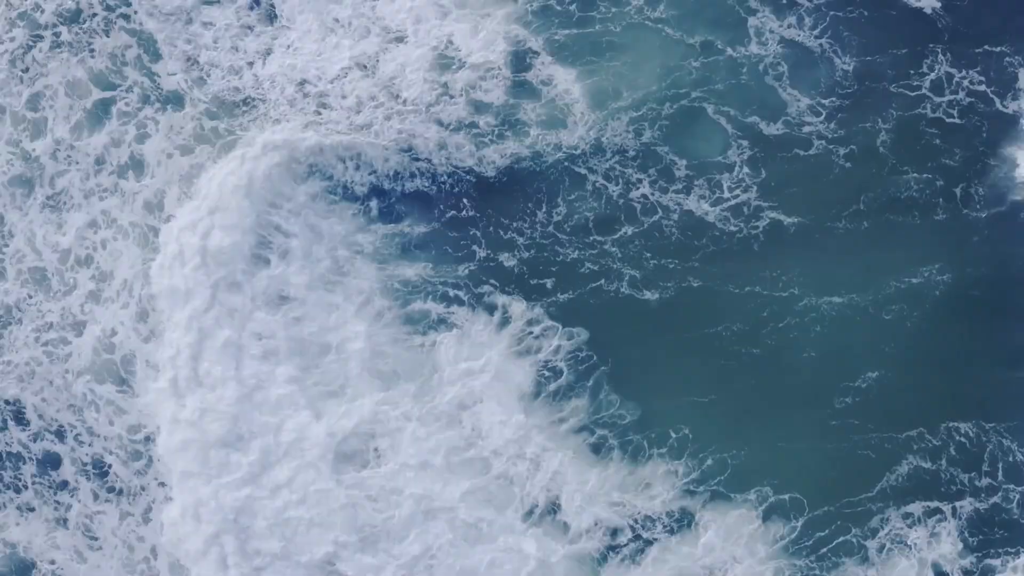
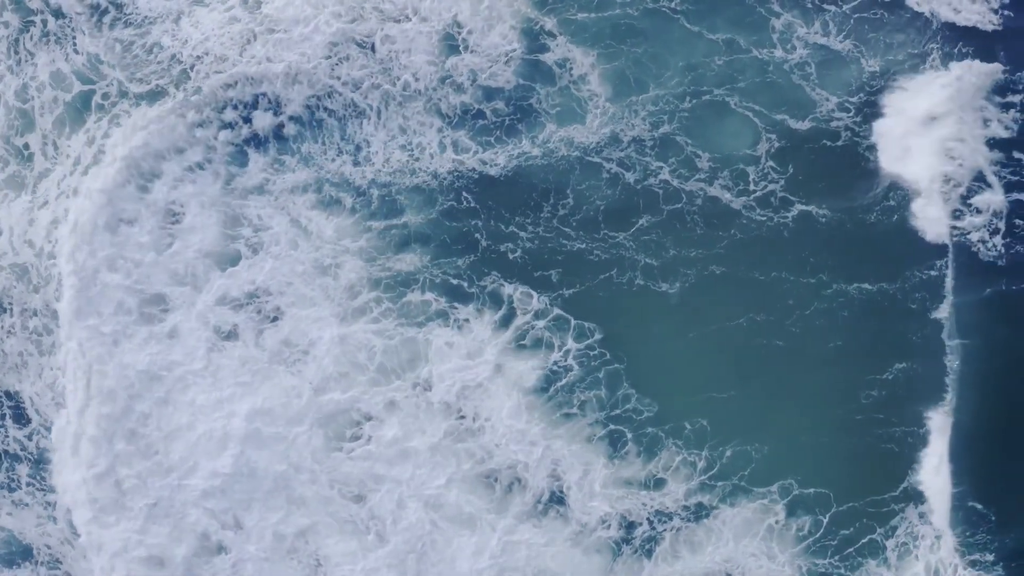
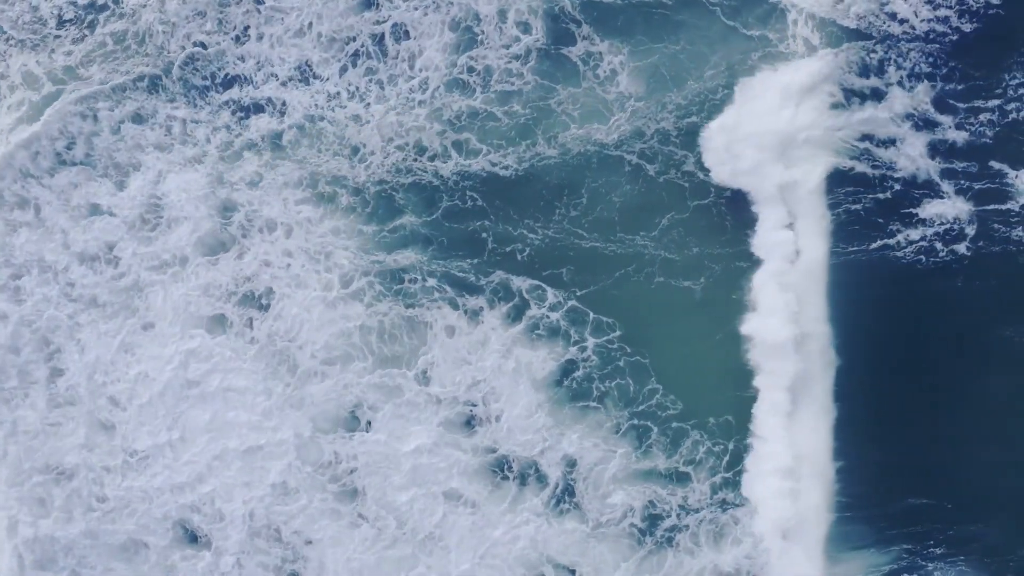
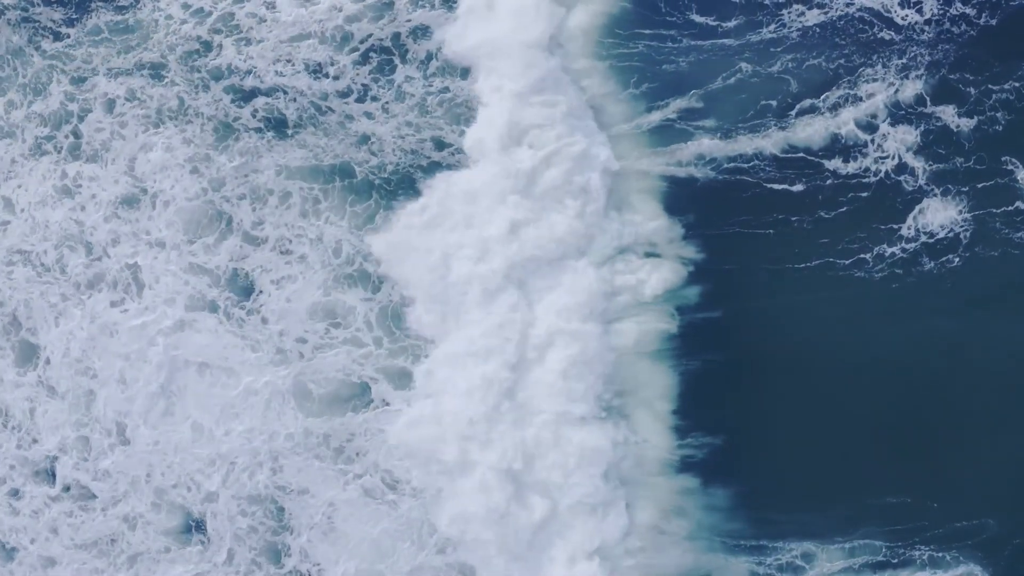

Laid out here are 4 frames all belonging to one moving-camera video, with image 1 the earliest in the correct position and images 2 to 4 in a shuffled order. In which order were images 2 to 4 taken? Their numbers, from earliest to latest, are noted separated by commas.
2, 3, 4
